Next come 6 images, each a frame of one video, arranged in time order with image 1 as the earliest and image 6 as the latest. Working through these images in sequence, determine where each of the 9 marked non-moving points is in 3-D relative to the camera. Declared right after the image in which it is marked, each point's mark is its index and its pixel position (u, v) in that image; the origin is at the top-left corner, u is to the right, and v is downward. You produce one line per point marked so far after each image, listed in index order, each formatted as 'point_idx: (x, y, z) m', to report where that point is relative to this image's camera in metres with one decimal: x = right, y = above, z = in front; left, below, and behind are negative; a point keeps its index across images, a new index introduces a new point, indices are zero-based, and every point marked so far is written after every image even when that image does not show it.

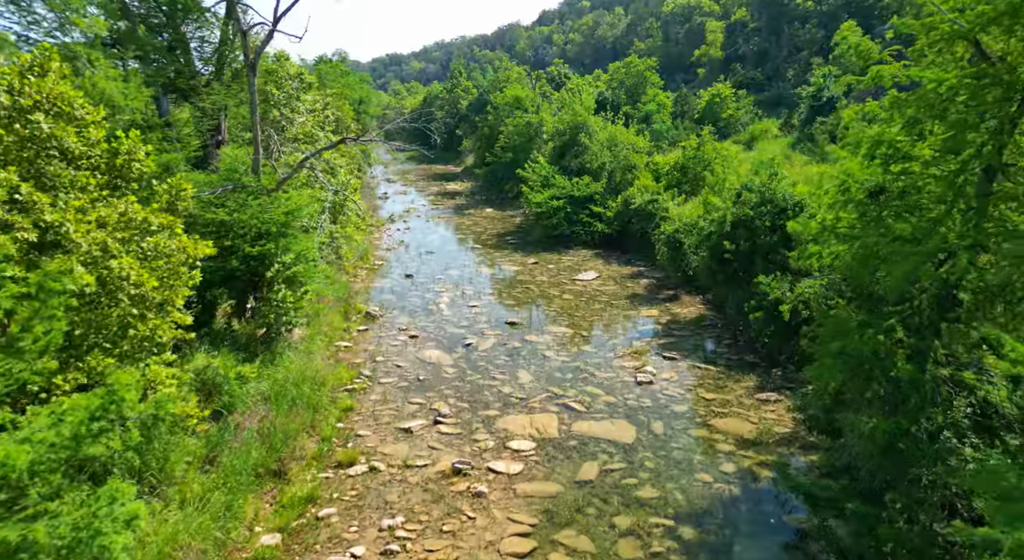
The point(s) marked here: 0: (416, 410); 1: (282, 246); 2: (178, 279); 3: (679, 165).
0: (-1.4, -1.9, +8.3) m
1: (-3.4, +0.5, +8.4) m
2: (-3.2, 0.0, +5.5) m
3: (+4.6, +3.2, +15.8) m
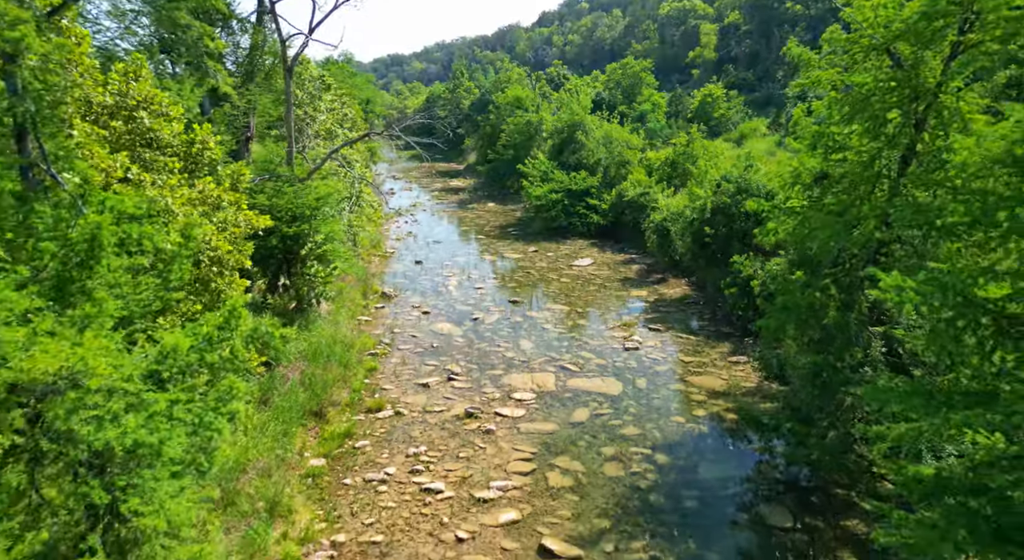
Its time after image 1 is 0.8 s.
0: (-1.3, -1.5, +9.5) m
1: (-3.3, +0.9, +9.6) m
2: (-3.2, +0.4, +6.7) m
3: (+4.7, +3.6, +17.1) m
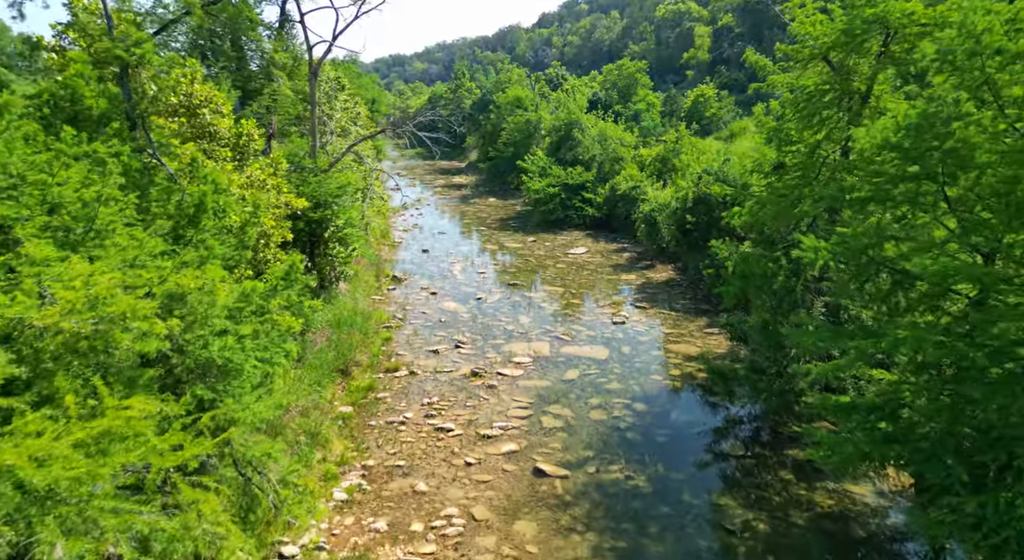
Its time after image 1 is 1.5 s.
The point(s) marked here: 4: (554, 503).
0: (-1.3, -1.1, +10.7) m
1: (-3.3, +1.3, +10.8) m
2: (-3.2, +0.8, +7.9) m
3: (+4.7, +4.0, +18.3) m
4: (+0.5, -2.4, +6.3) m
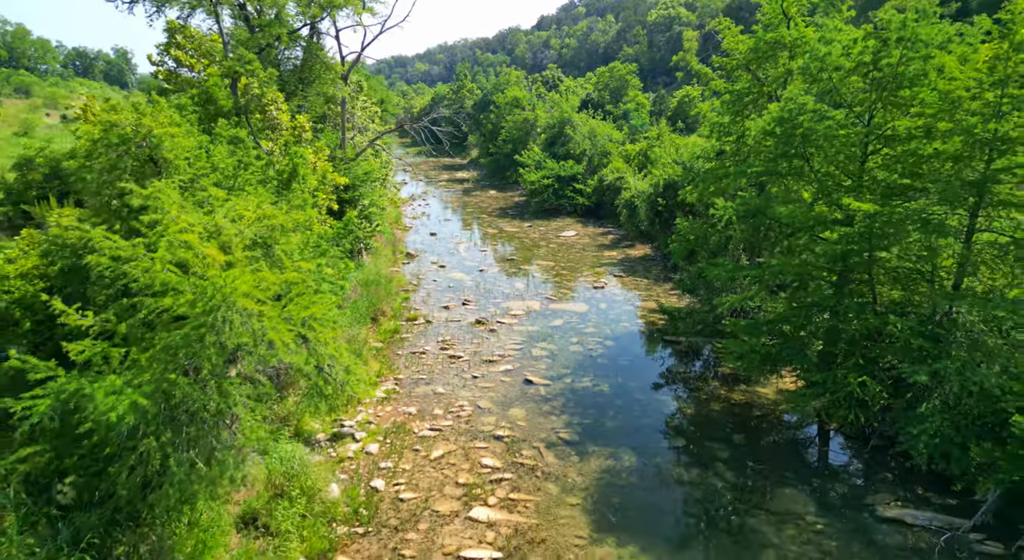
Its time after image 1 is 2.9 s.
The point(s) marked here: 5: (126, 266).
0: (-1.4, -0.4, +12.9) m
1: (-3.4, +2.0, +13.0) m
2: (-3.2, +1.5, +10.2) m
3: (+4.6, +4.6, +20.5) m
4: (+0.4, -1.8, +8.5) m
5: (-3.1, +0.1, +4.5) m
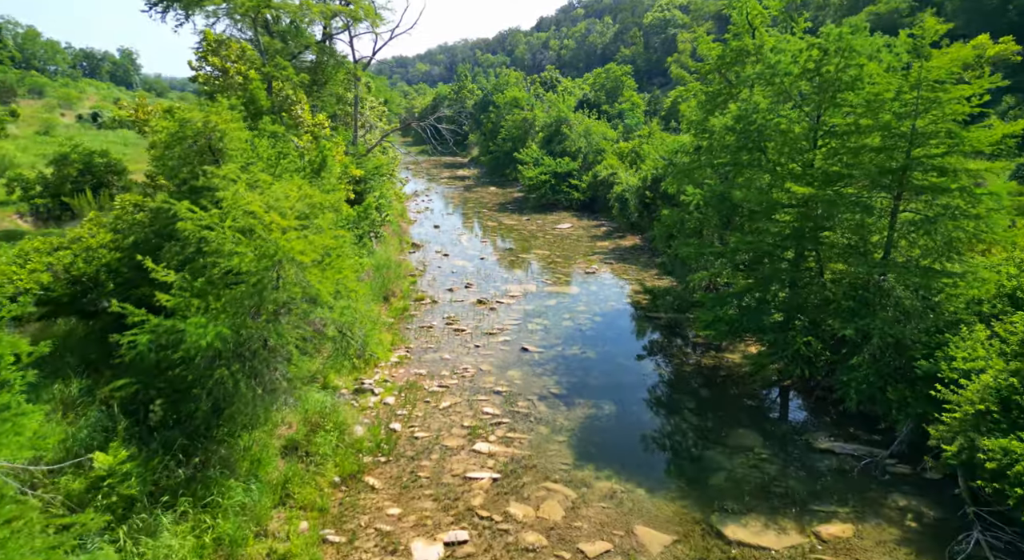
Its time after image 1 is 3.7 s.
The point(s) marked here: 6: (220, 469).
0: (-1.4, -0.1, +14.1) m
1: (-3.4, +2.3, +14.2) m
2: (-3.3, +1.8, +11.3) m
3: (+4.6, +5.0, +21.7) m
4: (+0.4, -1.4, +9.7) m
5: (-3.1, +0.5, +5.7) m
6: (-2.9, -1.9, +5.7) m
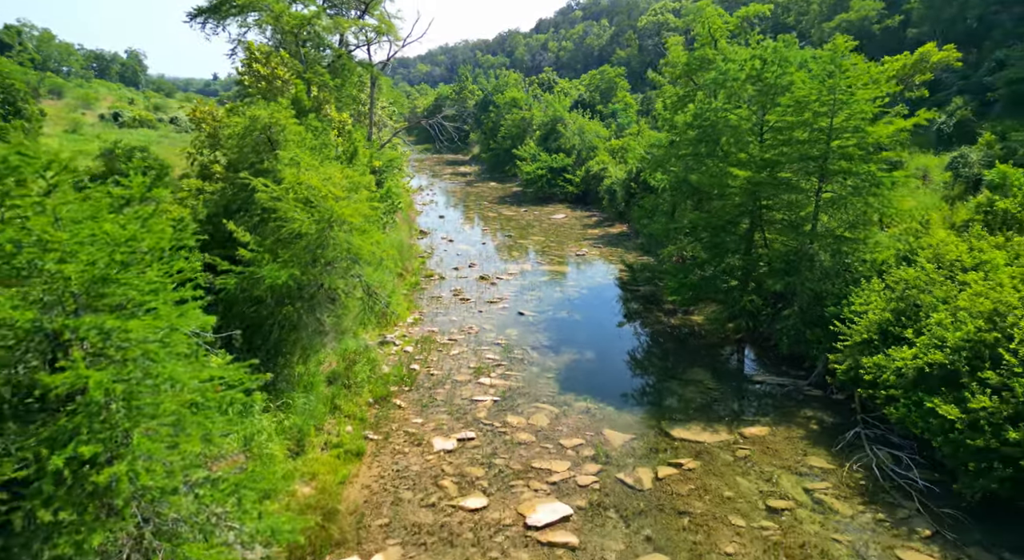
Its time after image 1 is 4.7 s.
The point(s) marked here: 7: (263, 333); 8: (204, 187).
0: (-1.5, +0.5, +15.9) m
1: (-3.5, +2.9, +16.0) m
2: (-3.3, +2.4, +13.1) m
3: (+4.6, +5.5, +23.4) m
4: (+0.3, -0.9, +11.4) m
5: (-3.1, +1.0, +7.5) m
6: (-3.0, -1.4, +7.5) m
7: (-3.3, -0.7, +7.4) m
8: (-4.6, +1.4, +8.6) m
